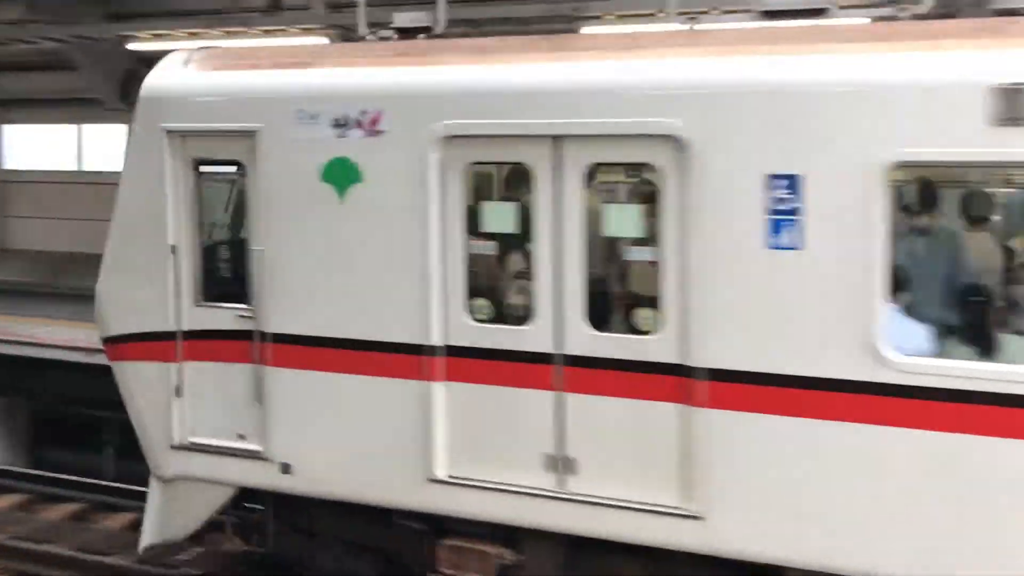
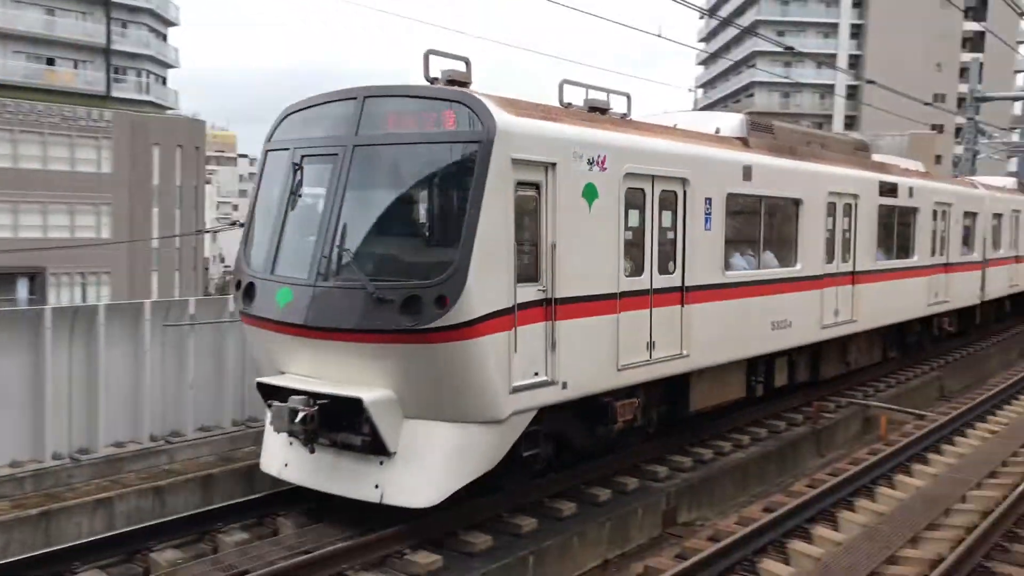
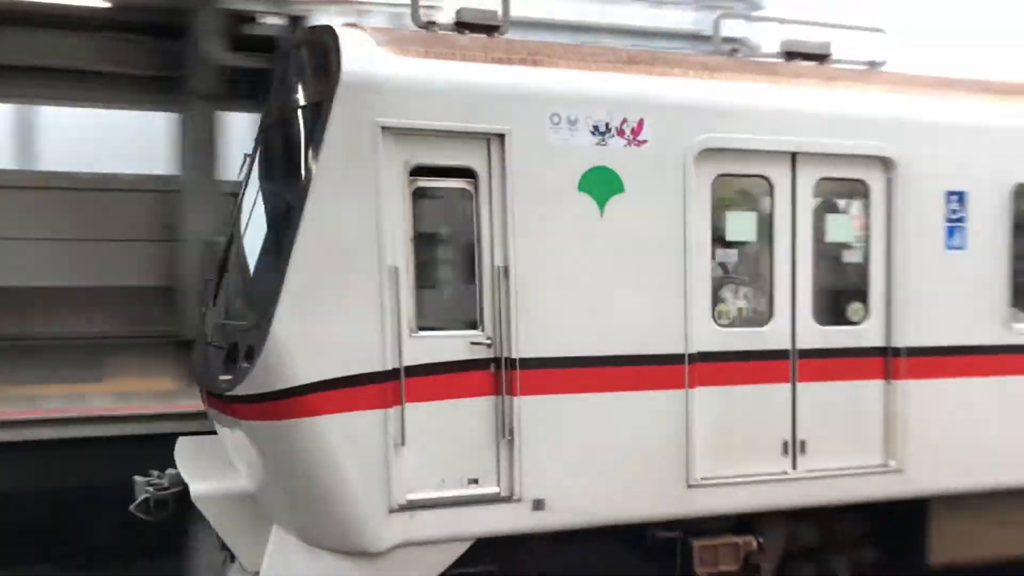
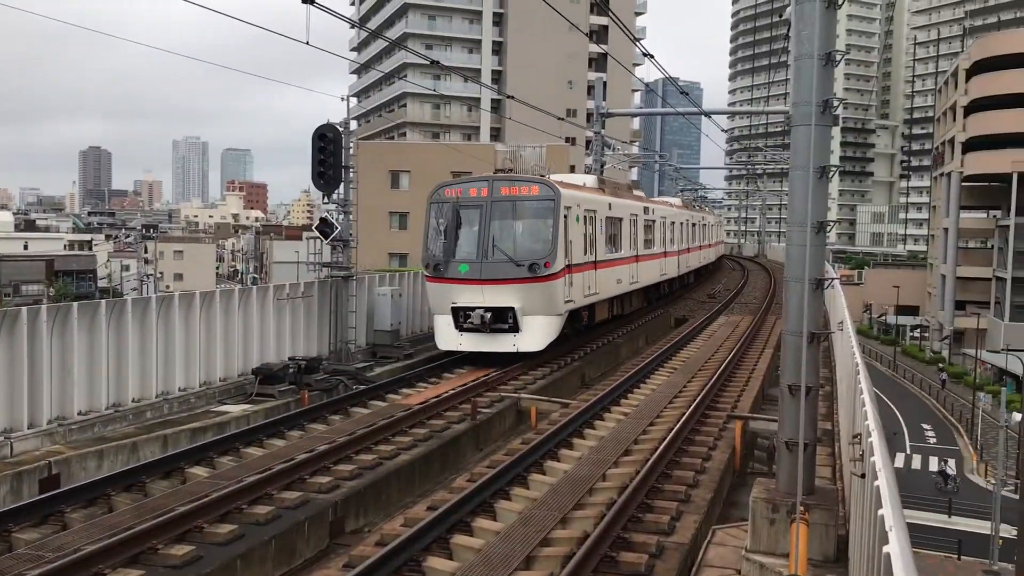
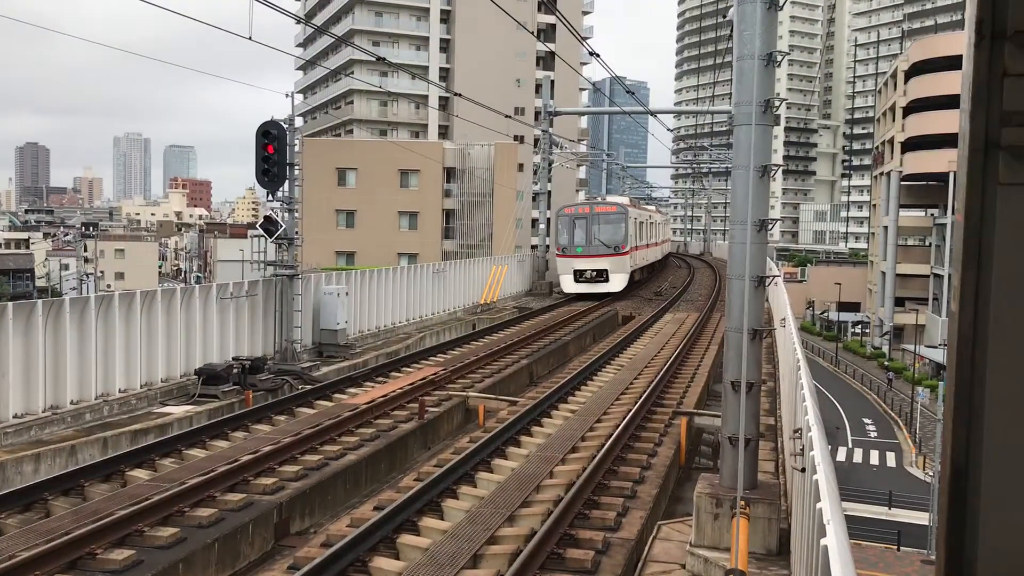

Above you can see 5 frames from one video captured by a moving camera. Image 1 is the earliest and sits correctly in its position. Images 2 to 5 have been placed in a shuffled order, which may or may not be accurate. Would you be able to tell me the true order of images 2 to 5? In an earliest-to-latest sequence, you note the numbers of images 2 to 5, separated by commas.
3, 2, 4, 5
